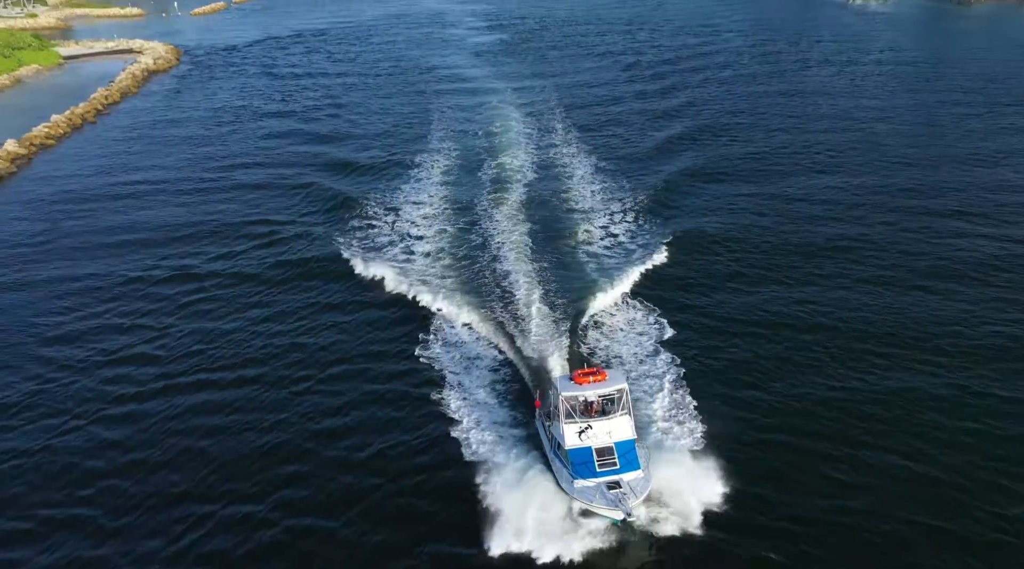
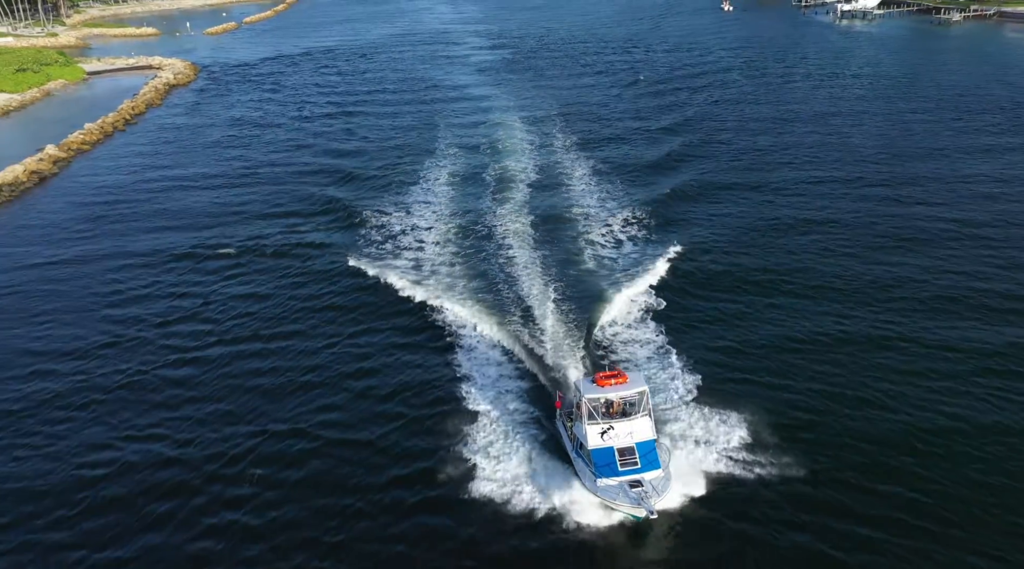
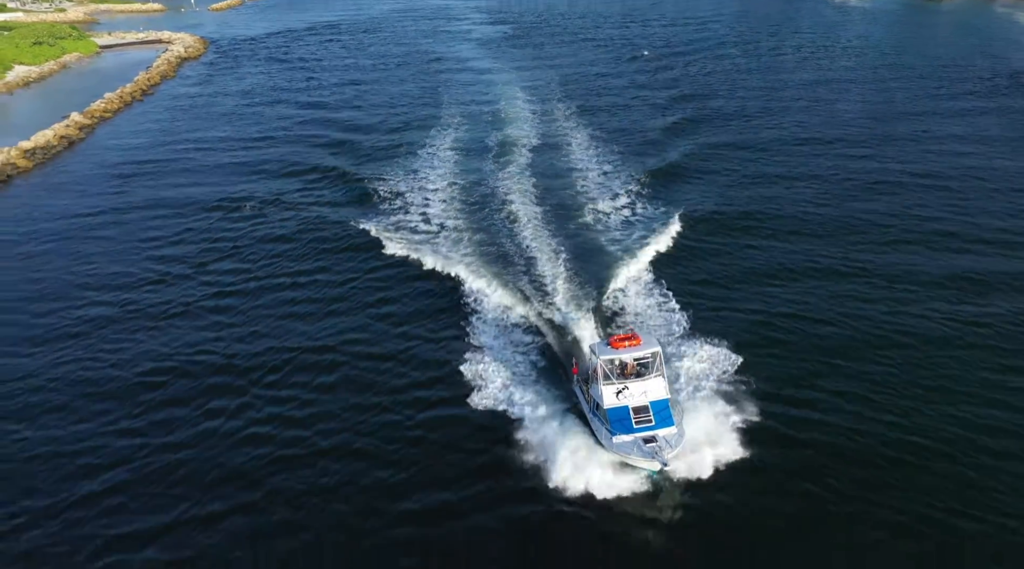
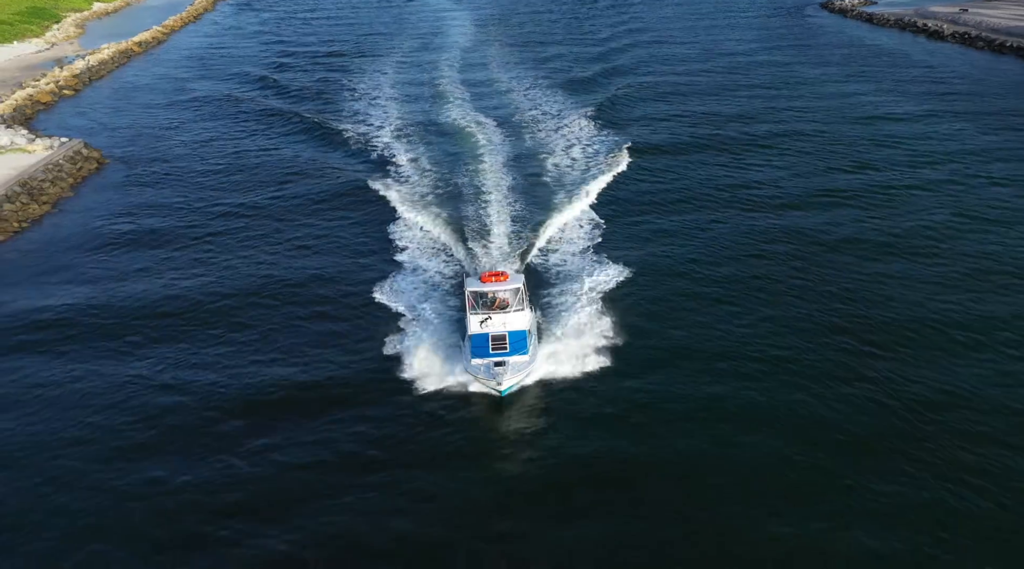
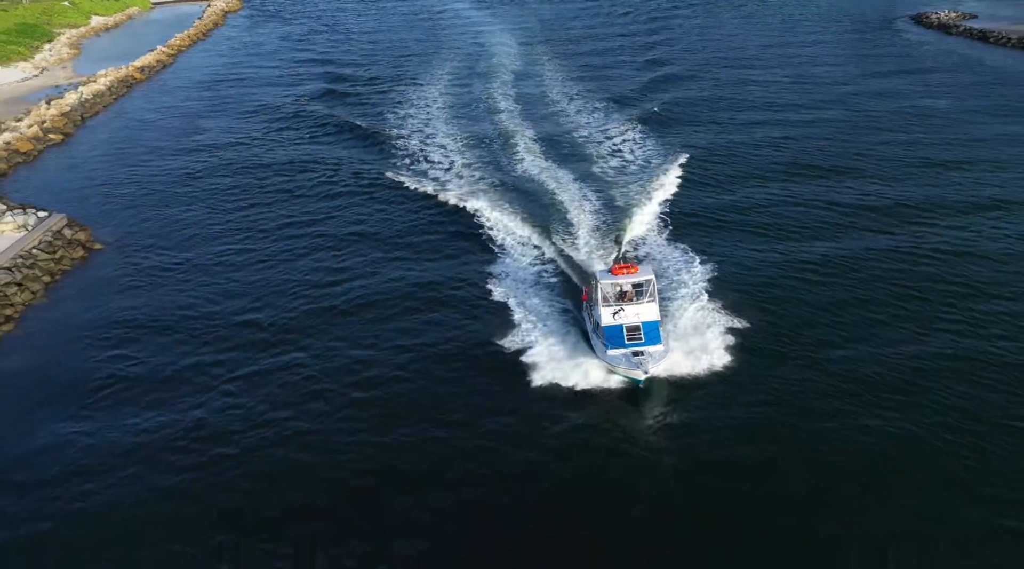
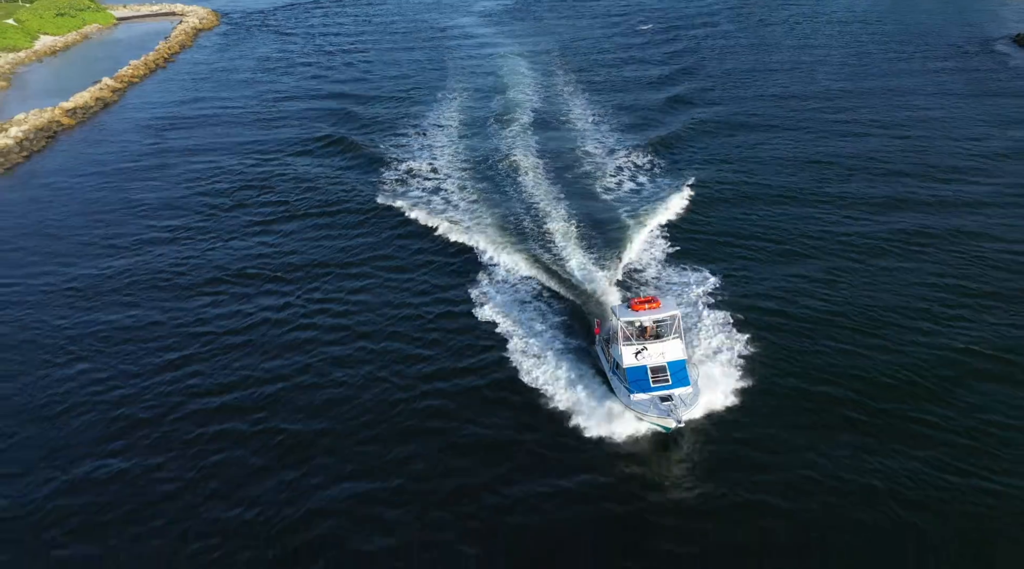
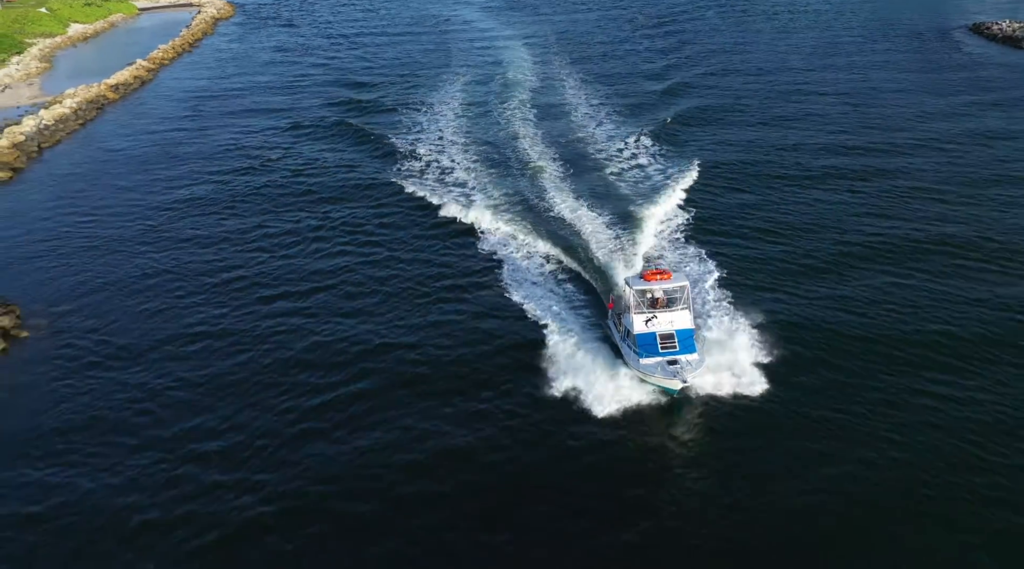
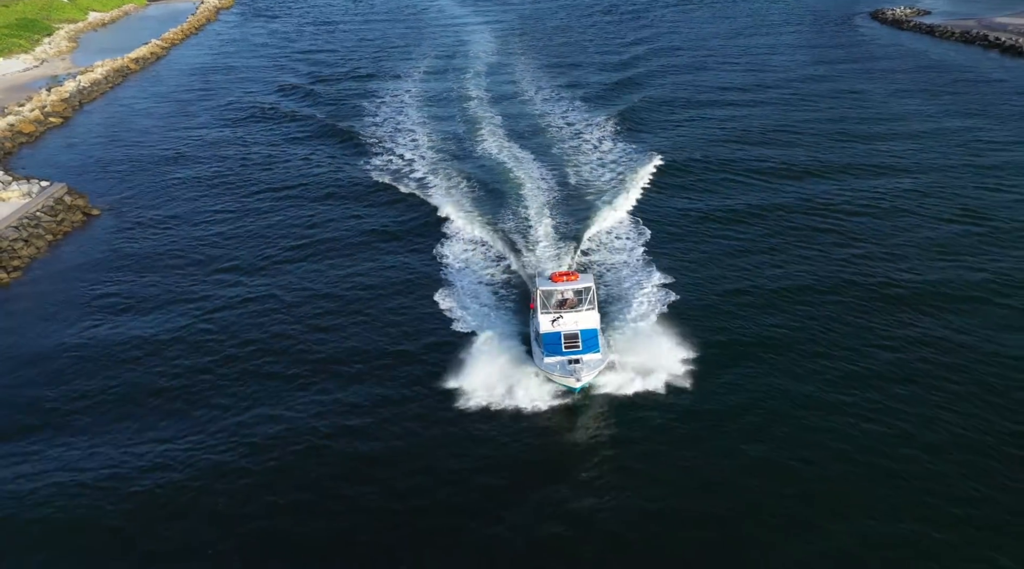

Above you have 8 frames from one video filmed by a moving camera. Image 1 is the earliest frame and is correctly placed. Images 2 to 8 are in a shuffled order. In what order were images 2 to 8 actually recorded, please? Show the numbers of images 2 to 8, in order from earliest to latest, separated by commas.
2, 3, 6, 7, 5, 8, 4
